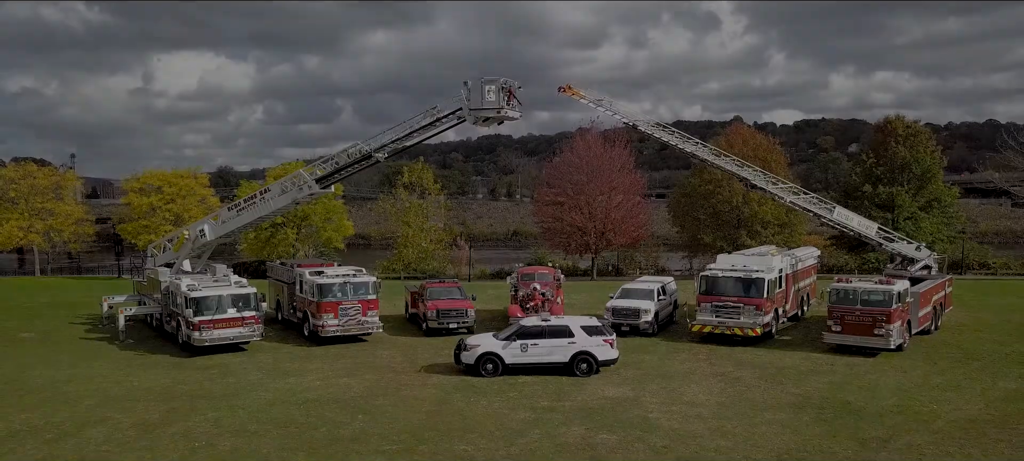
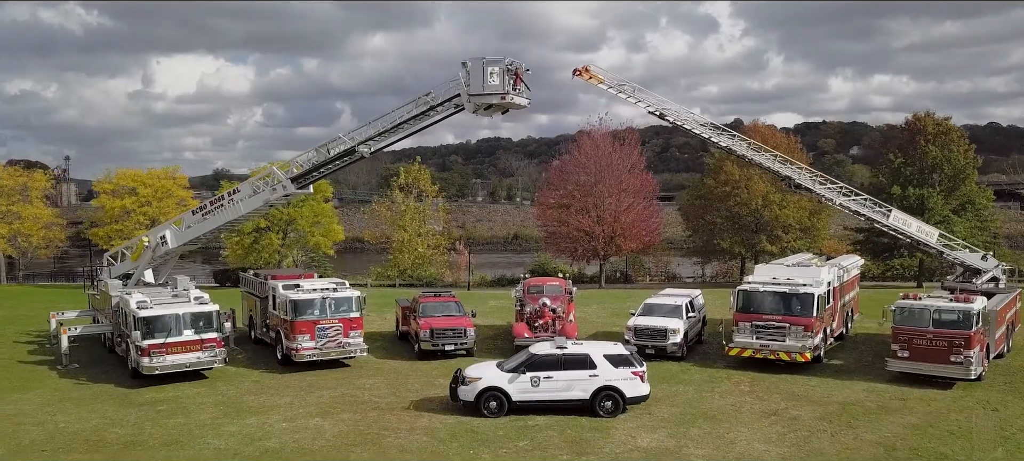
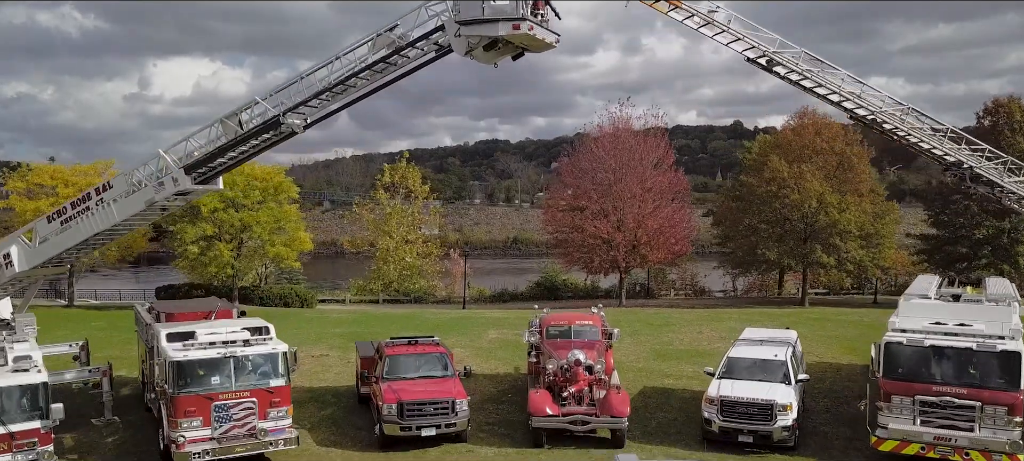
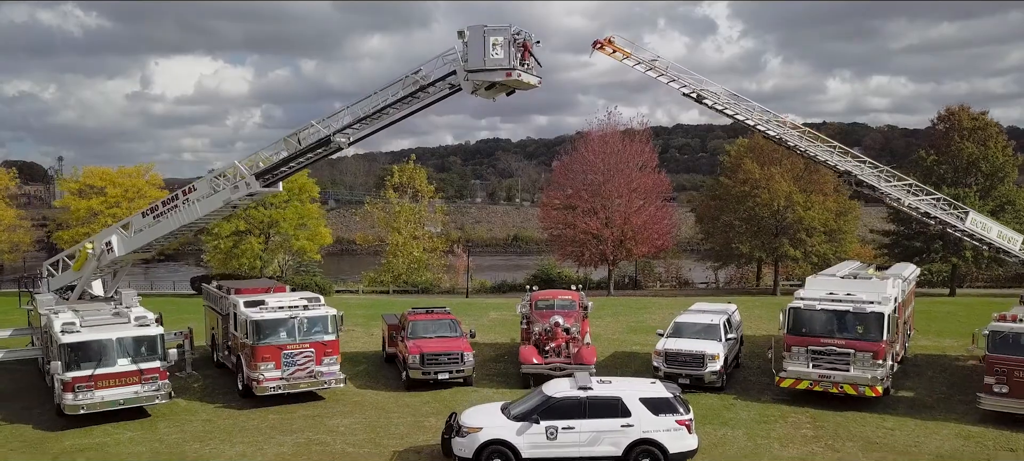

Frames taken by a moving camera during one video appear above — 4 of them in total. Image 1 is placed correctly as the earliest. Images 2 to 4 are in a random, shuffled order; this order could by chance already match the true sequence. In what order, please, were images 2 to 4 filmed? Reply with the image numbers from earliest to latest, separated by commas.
2, 4, 3
